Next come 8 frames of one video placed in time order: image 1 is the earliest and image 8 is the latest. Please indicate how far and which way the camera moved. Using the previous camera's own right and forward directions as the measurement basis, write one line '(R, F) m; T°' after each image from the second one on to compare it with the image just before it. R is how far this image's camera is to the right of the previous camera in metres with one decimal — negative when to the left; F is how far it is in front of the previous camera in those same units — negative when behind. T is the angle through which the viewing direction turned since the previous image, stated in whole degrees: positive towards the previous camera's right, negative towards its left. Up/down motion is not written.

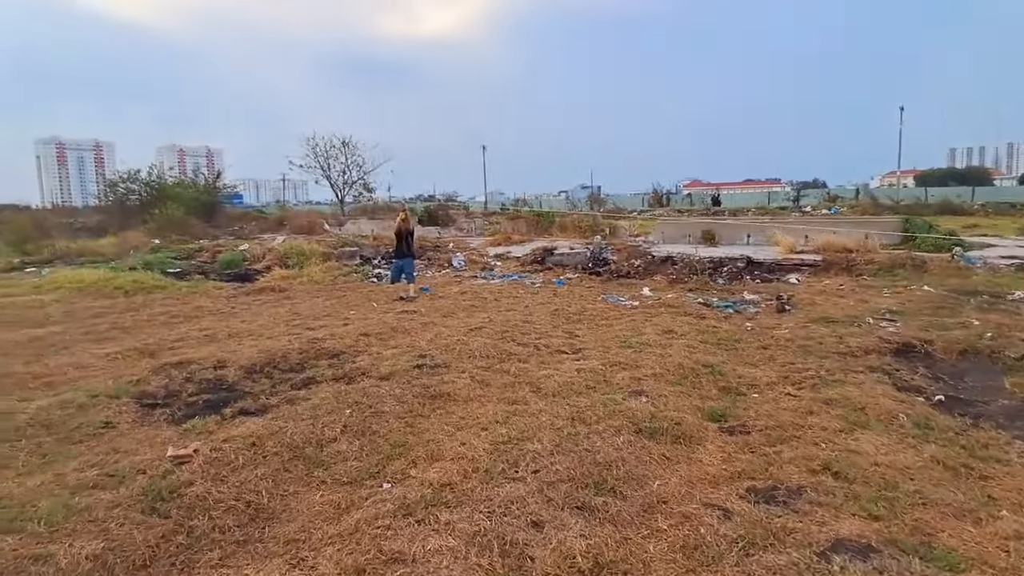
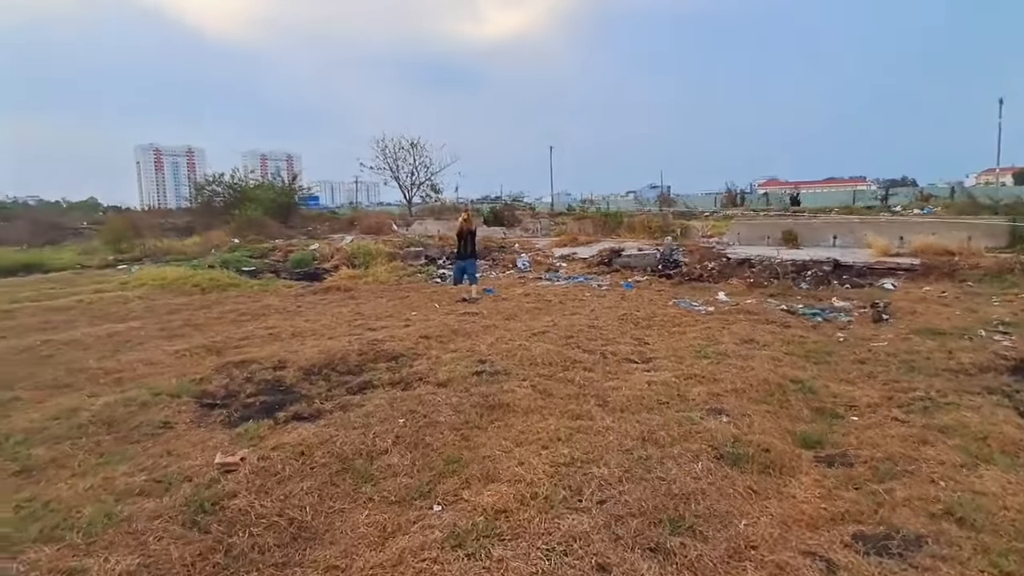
(0.0, +0.3) m; -6°
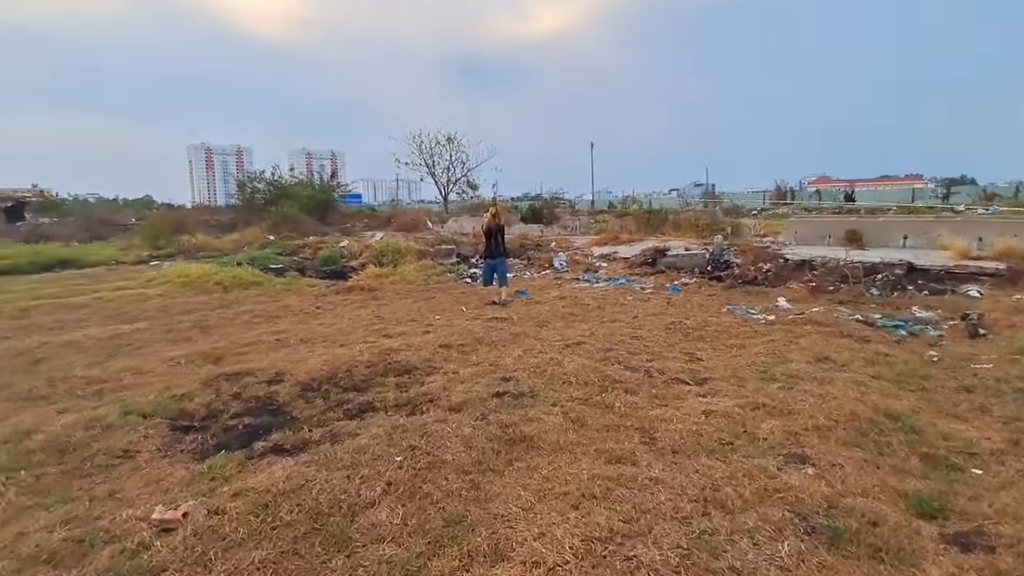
(+0.1, +0.8) m; -4°
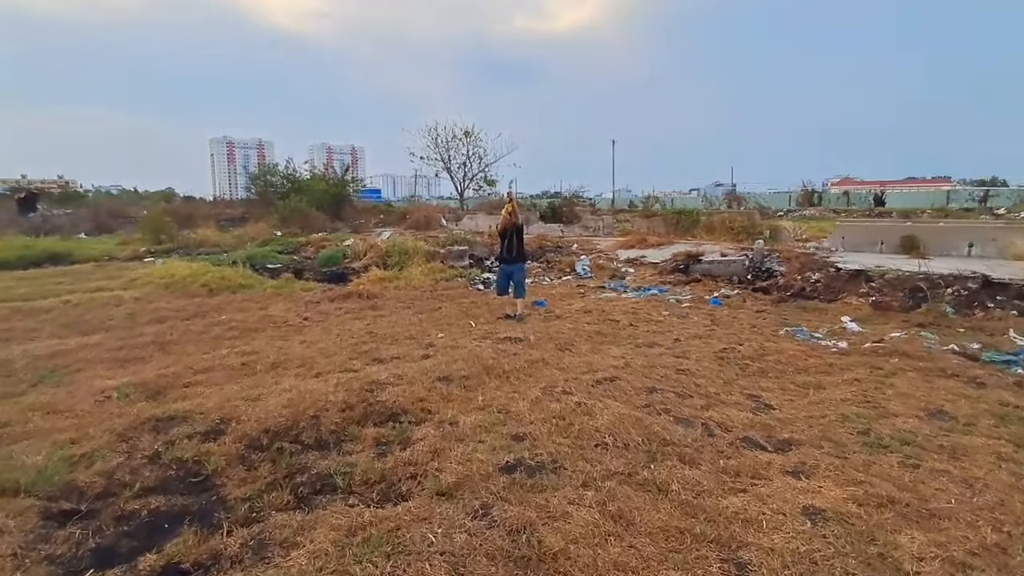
(0.0, +1.2) m; -2°
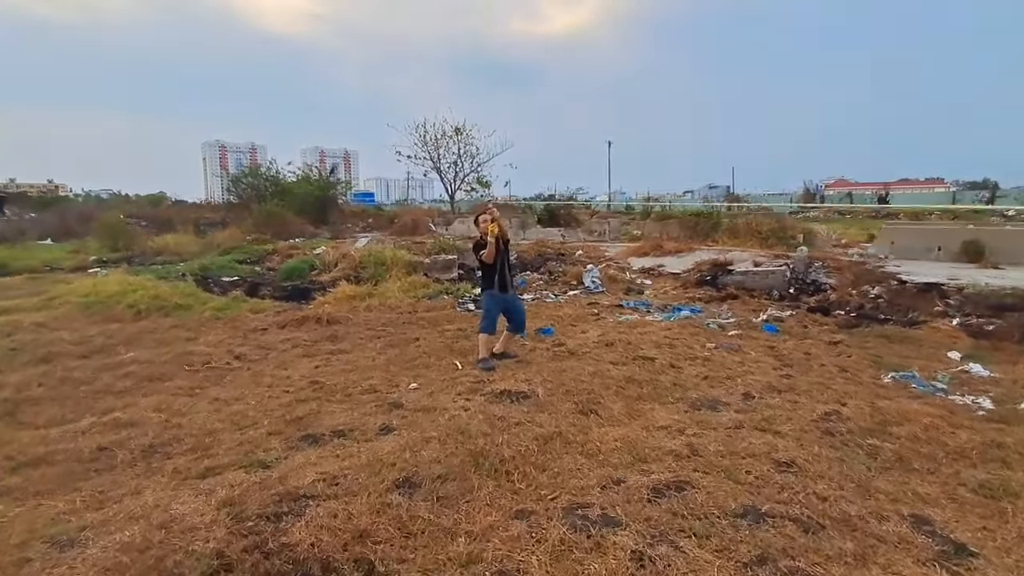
(0.0, +1.8) m; 0°
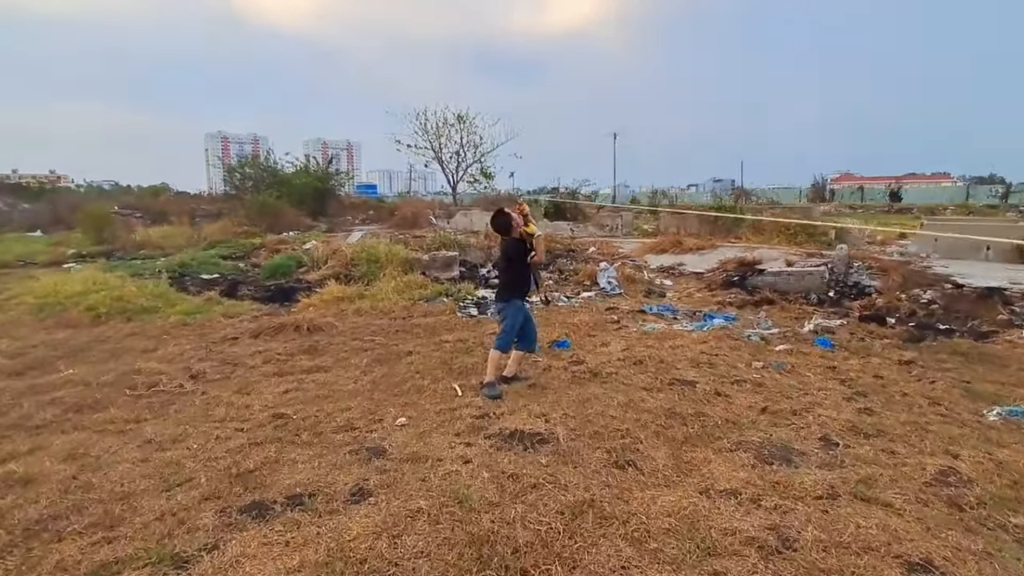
(-0.1, +0.9) m; 0°
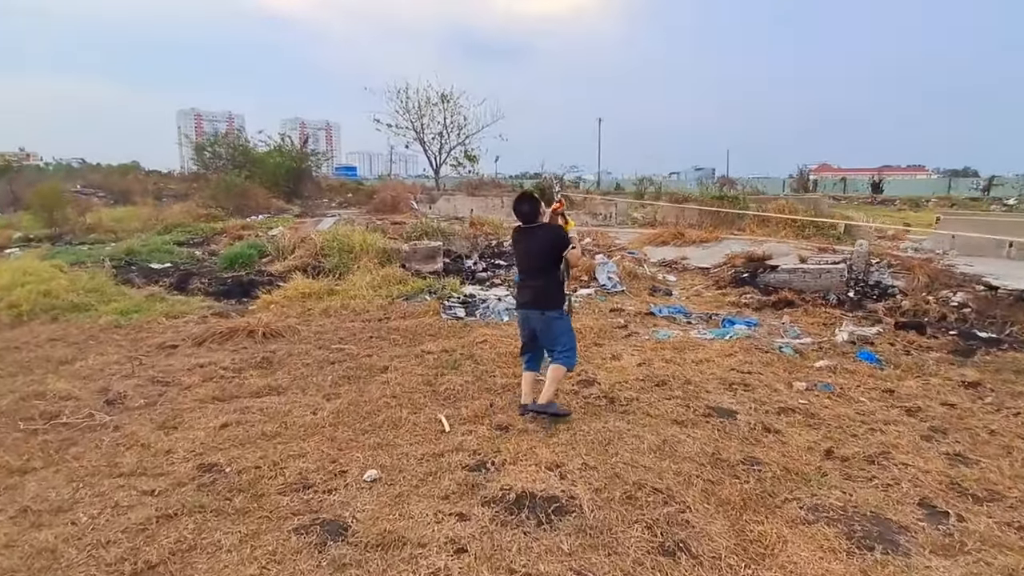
(-0.1, +0.9) m; +2°
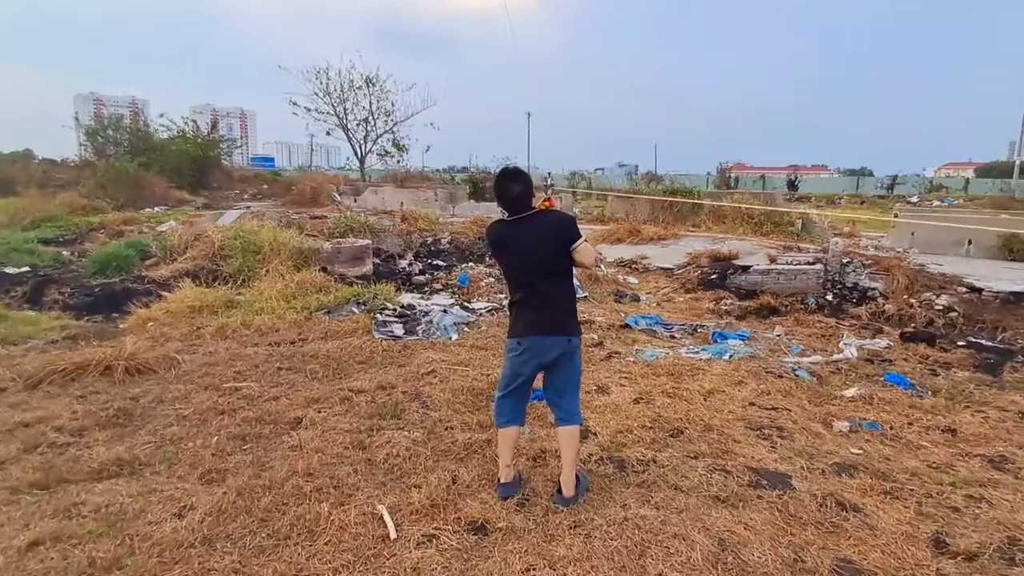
(-0.2, +1.1) m; +7°
